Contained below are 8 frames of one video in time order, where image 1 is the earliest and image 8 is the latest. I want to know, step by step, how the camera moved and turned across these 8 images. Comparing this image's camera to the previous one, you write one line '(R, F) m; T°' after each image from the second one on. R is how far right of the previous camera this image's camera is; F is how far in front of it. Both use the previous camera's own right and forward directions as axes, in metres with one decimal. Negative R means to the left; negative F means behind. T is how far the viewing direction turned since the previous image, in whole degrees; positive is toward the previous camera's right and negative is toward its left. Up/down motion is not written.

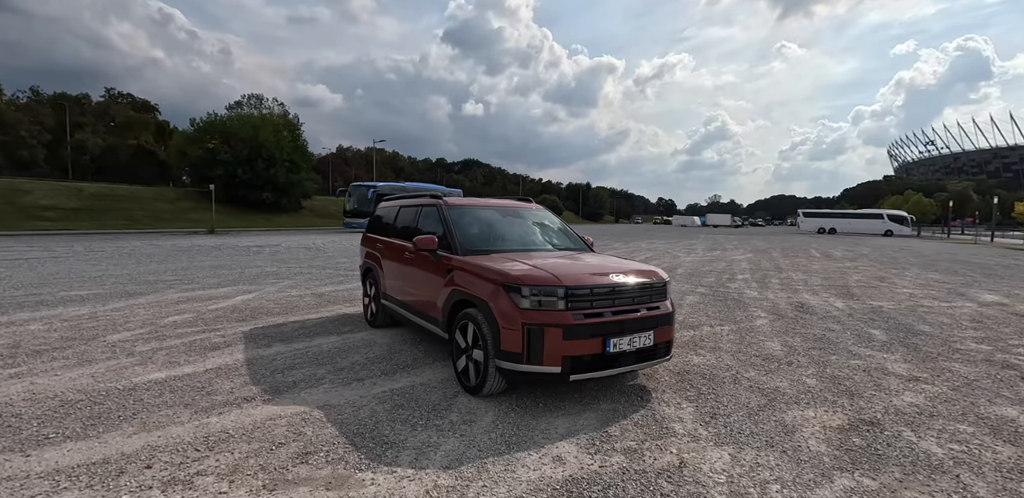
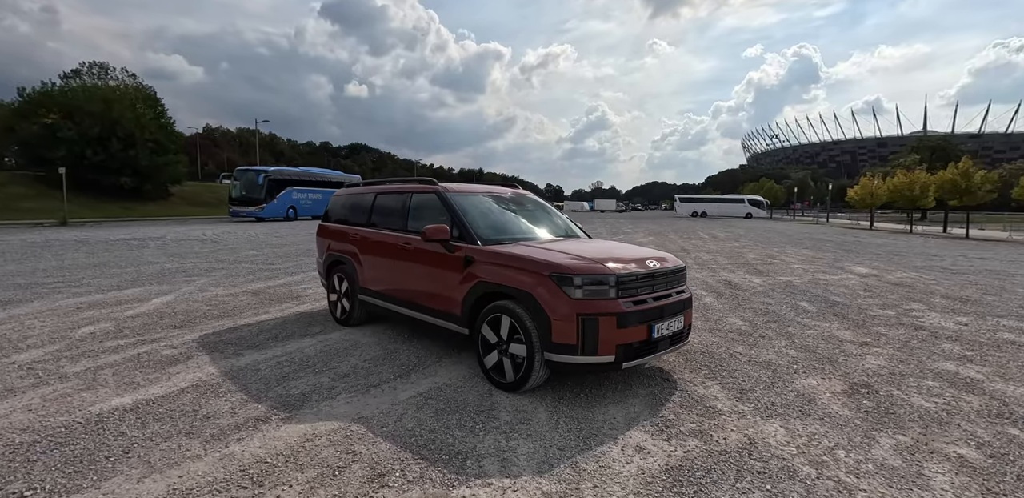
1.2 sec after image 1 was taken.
(-1.0, +0.3) m; +12°
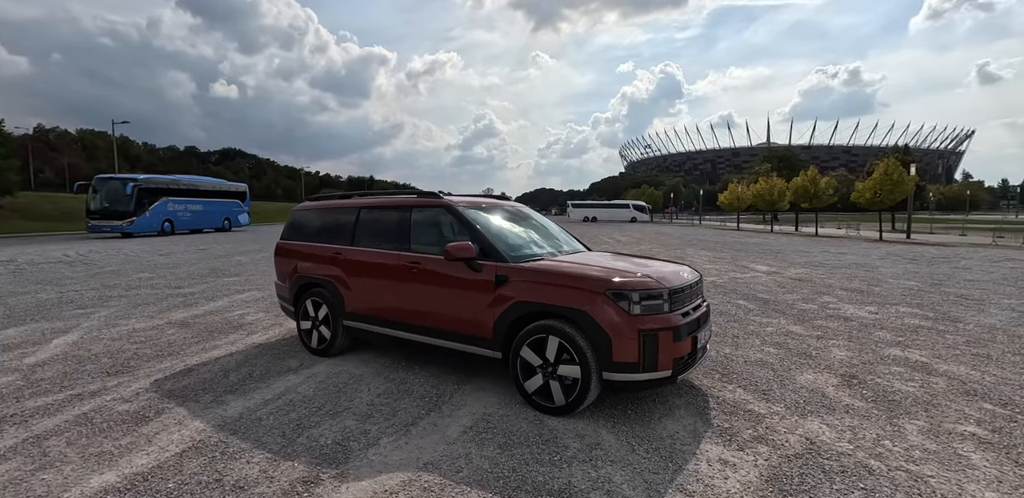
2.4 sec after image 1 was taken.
(-1.0, +0.3) m; +12°
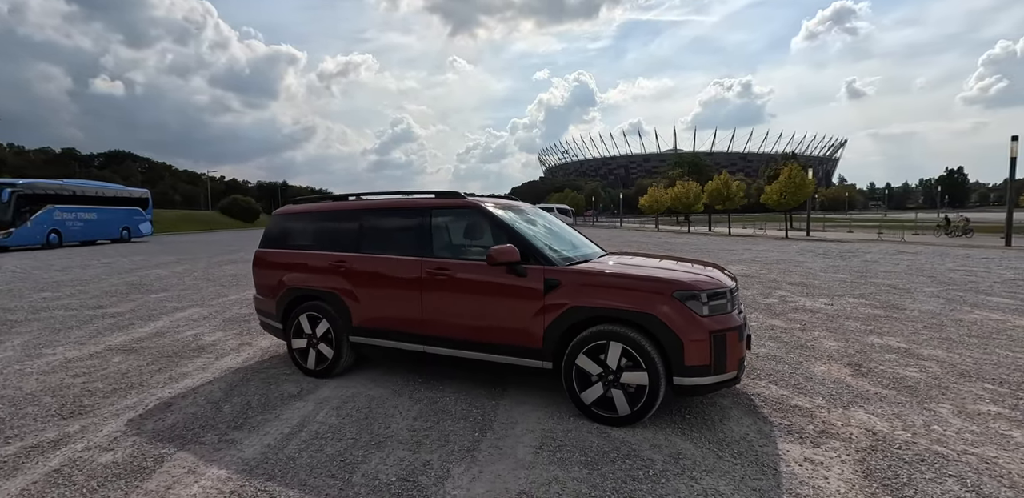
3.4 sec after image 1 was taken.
(-0.9, +0.3) m; +8°
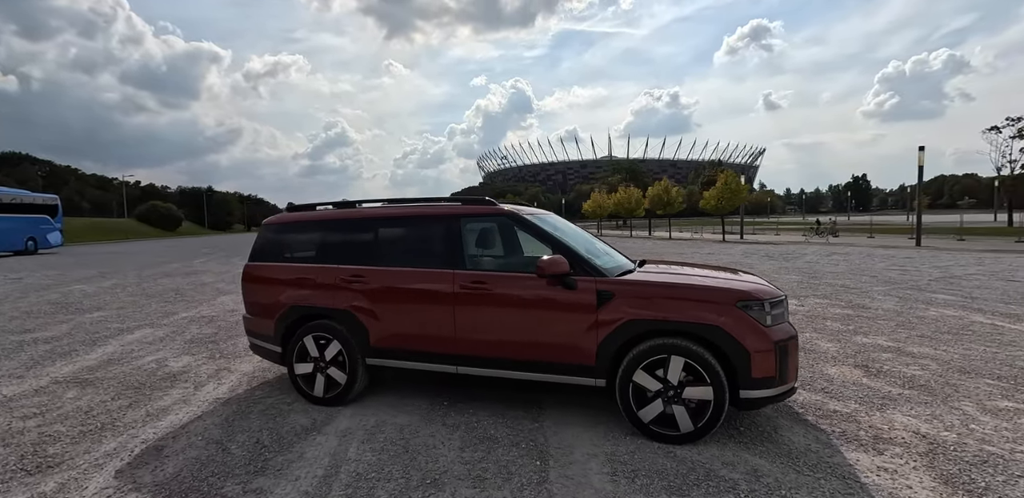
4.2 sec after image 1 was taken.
(-0.7, +0.3) m; +7°
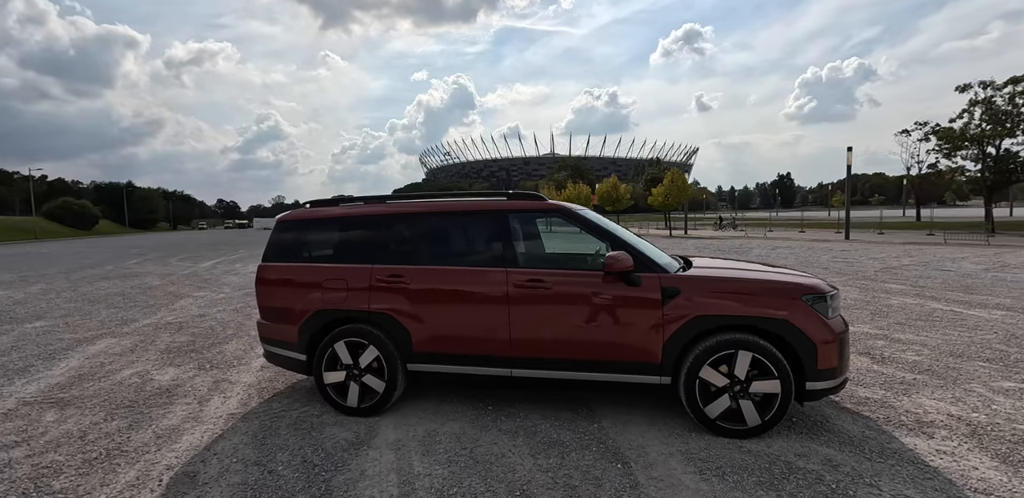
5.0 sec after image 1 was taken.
(-0.8, +0.2) m; +6°
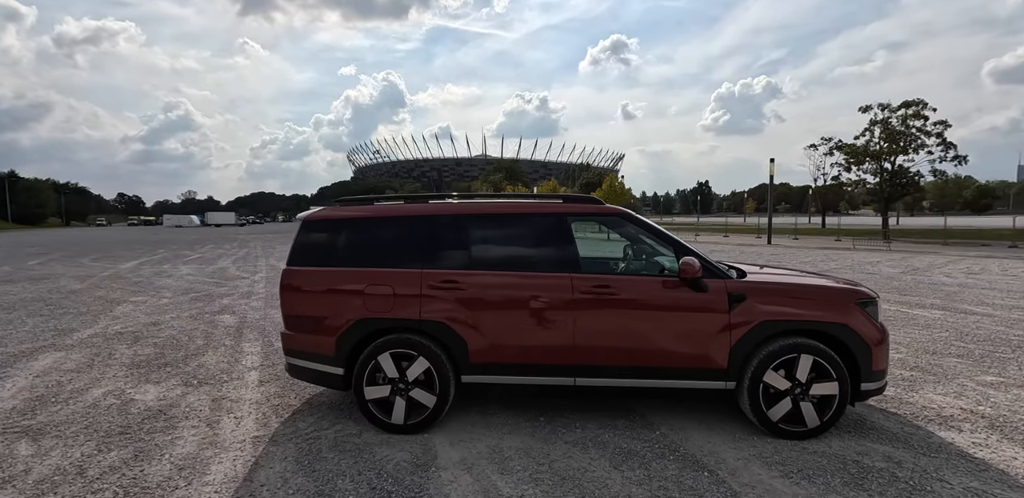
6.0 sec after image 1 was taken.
(-0.9, +0.2) m; +8°
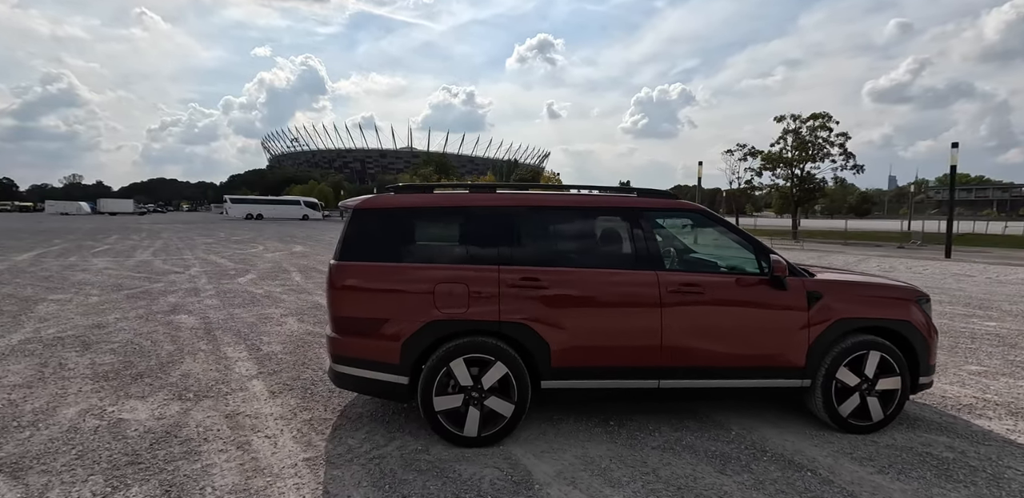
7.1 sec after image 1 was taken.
(-1.1, +0.3) m; +8°
